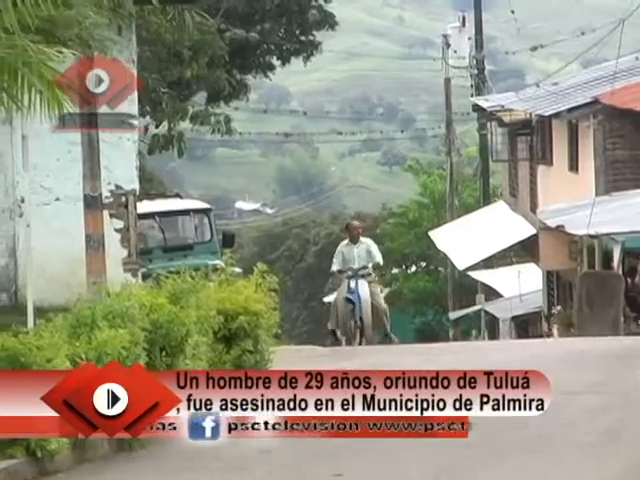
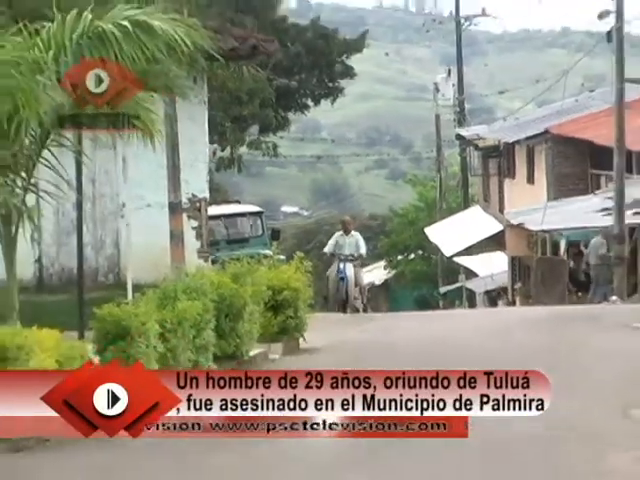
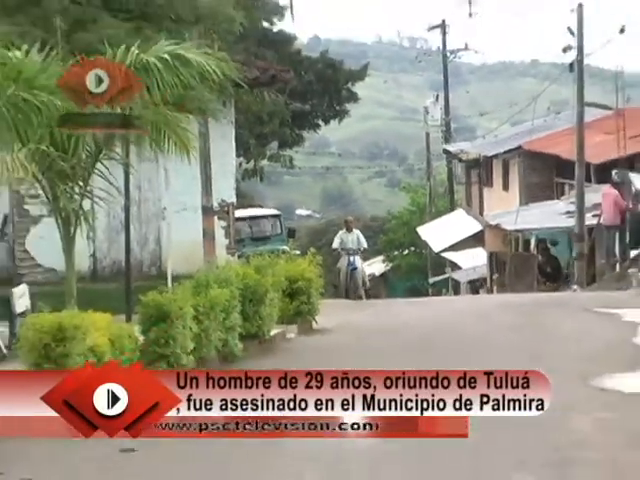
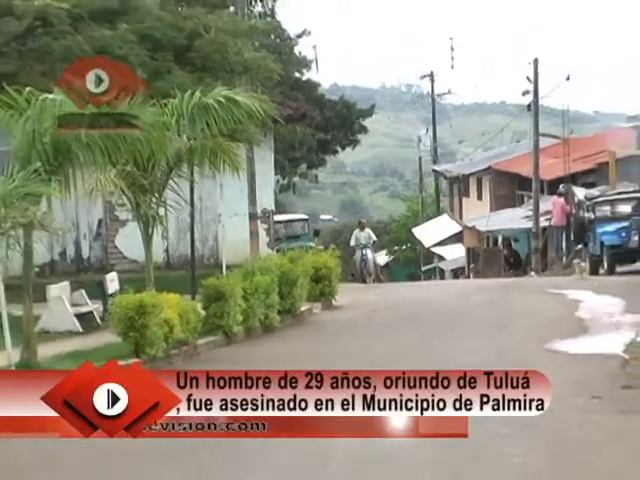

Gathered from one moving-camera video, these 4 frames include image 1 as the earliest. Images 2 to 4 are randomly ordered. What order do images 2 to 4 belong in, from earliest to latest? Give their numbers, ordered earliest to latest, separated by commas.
2, 3, 4
